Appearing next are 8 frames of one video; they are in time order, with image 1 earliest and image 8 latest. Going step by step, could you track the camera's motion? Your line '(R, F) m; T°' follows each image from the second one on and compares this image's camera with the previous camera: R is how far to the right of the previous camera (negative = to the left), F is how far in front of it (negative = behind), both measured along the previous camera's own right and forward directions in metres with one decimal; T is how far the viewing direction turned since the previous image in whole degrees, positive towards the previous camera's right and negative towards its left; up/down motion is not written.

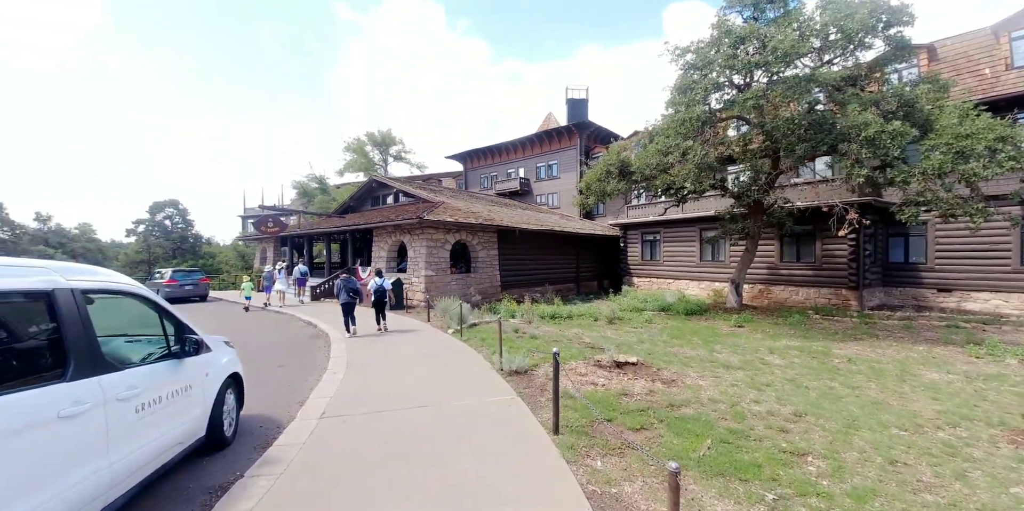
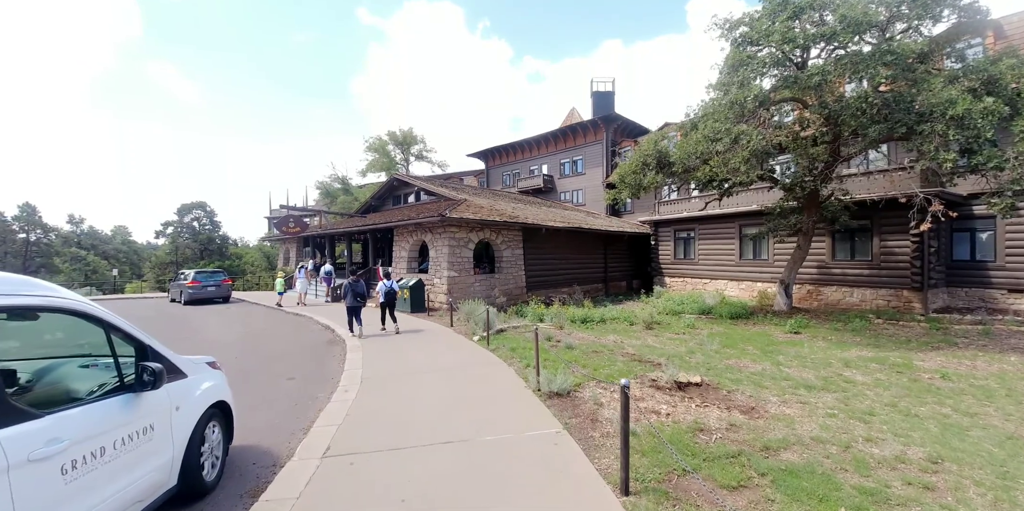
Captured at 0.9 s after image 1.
(-0.2, +1.0) m; -3°
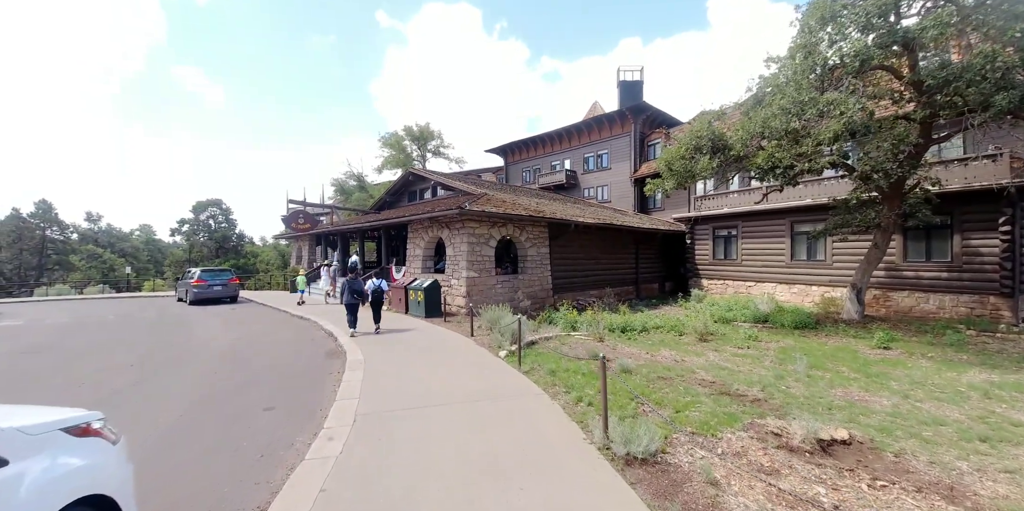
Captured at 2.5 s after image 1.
(-0.3, +1.7) m; -2°
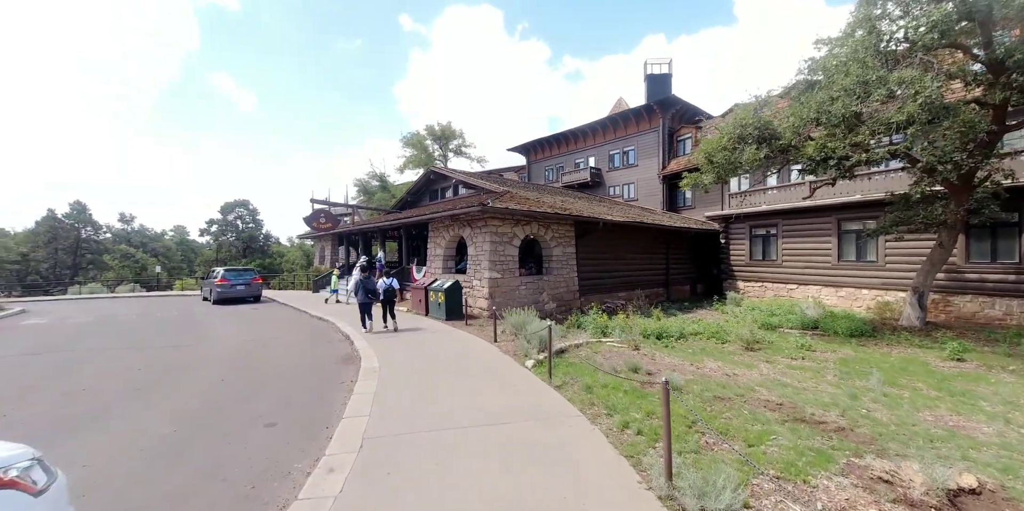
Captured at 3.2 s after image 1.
(-0.1, +0.7) m; -3°
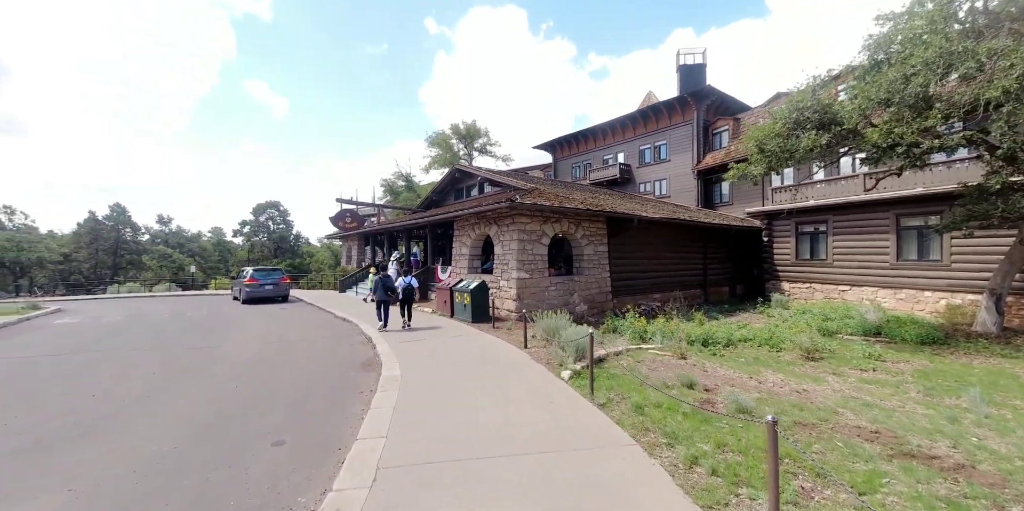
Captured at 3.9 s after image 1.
(-0.1, +0.7) m; -3°
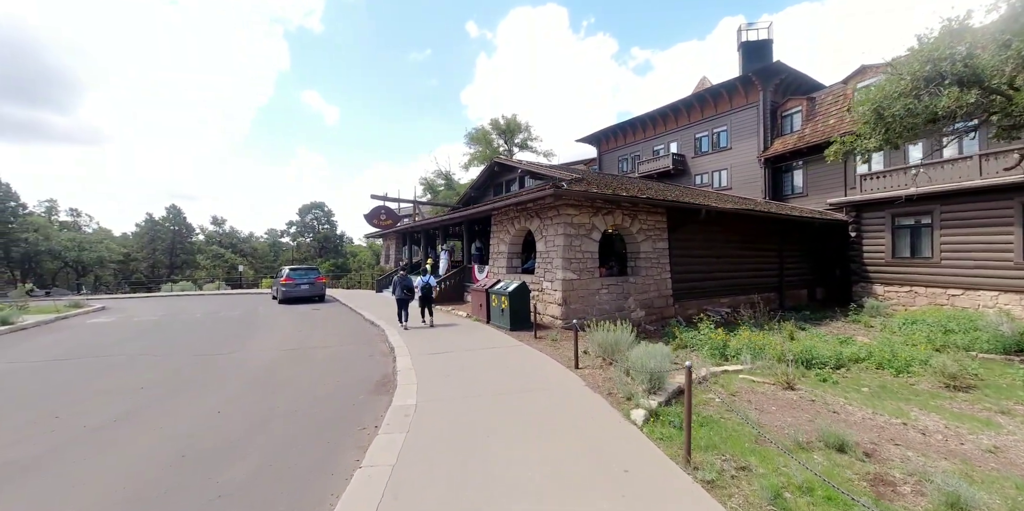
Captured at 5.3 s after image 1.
(-0.1, +1.6) m; -5°
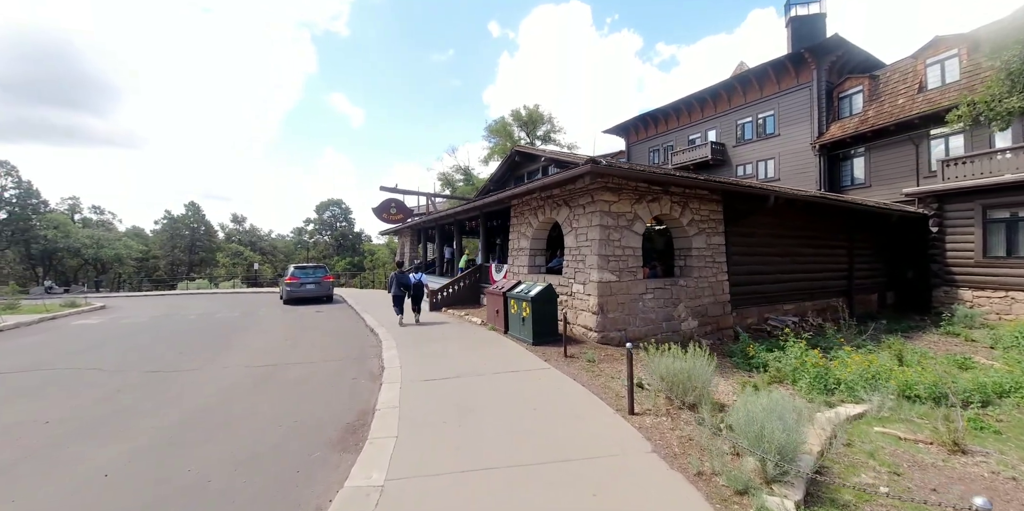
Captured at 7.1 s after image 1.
(0.0, +1.8) m; -3°
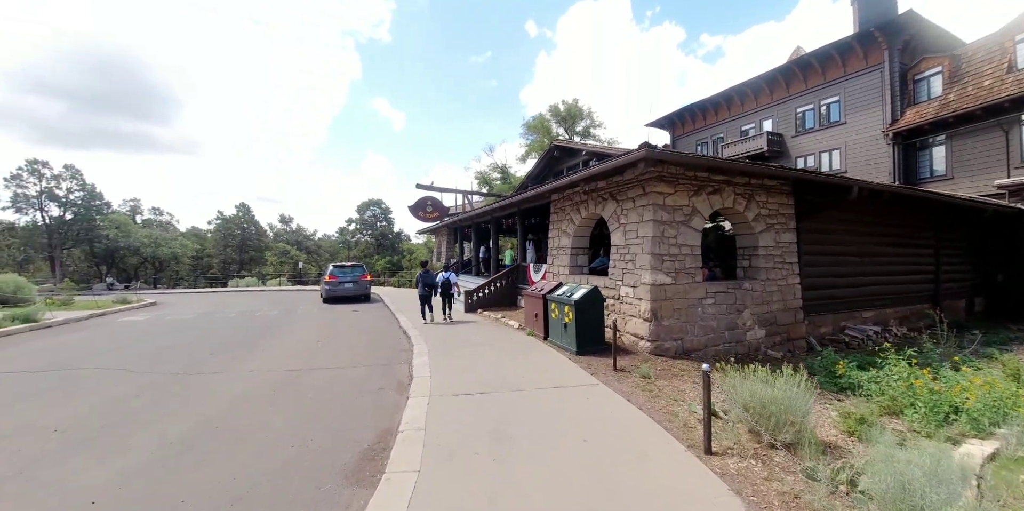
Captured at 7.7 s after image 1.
(-0.1, +0.7) m; -5°
